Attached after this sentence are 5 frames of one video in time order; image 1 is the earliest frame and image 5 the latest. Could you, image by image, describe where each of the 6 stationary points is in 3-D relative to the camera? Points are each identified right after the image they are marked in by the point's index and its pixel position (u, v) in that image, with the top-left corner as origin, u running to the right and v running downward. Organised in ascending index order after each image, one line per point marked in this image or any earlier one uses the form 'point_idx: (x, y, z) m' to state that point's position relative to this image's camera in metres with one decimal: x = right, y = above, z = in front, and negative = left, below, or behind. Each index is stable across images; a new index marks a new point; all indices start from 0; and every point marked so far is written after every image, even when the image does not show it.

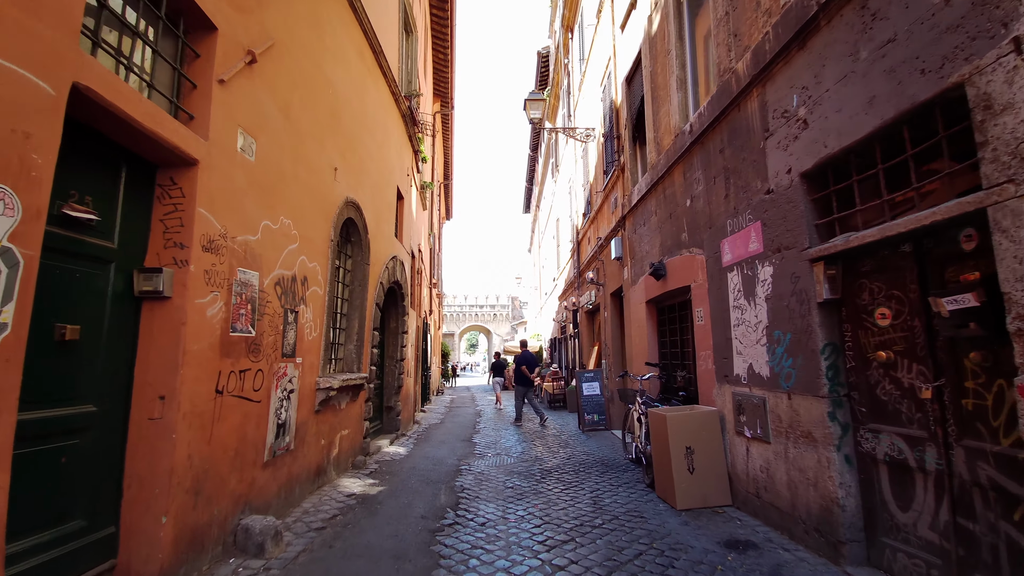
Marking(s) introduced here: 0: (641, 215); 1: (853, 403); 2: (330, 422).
0: (+2.0, +1.1, +7.6) m
1: (+2.4, -0.8, +3.4) m
2: (-2.1, -1.6, +5.6) m
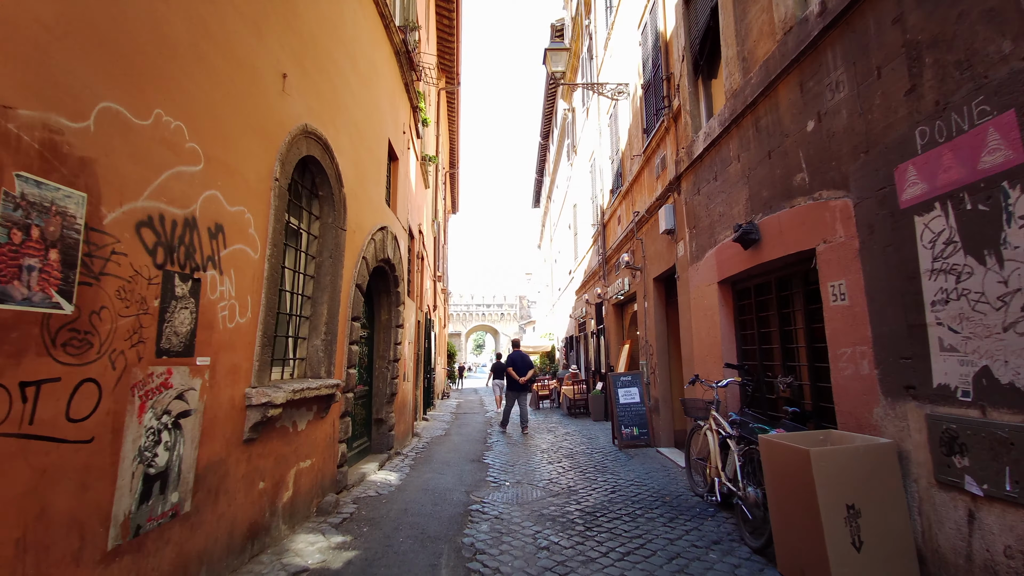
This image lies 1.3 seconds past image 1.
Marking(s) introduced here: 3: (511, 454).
0: (+2.3, +1.4, +5.7) m
1: (+2.7, -0.5, +1.5) m
2: (-1.8, -1.3, +3.7) m
3: (0.0, -2.7, +8.0) m
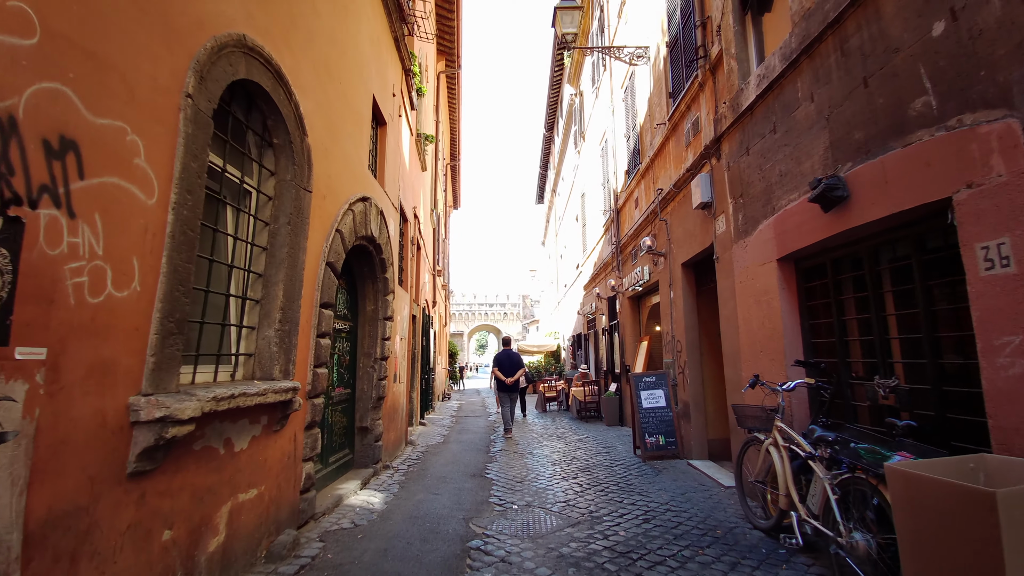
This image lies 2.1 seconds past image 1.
0: (+2.4, +1.6, +4.6) m
1: (+2.7, -0.3, +0.4) m
2: (-1.7, -1.1, +2.7) m
3: (+0.1, -2.6, +6.9) m
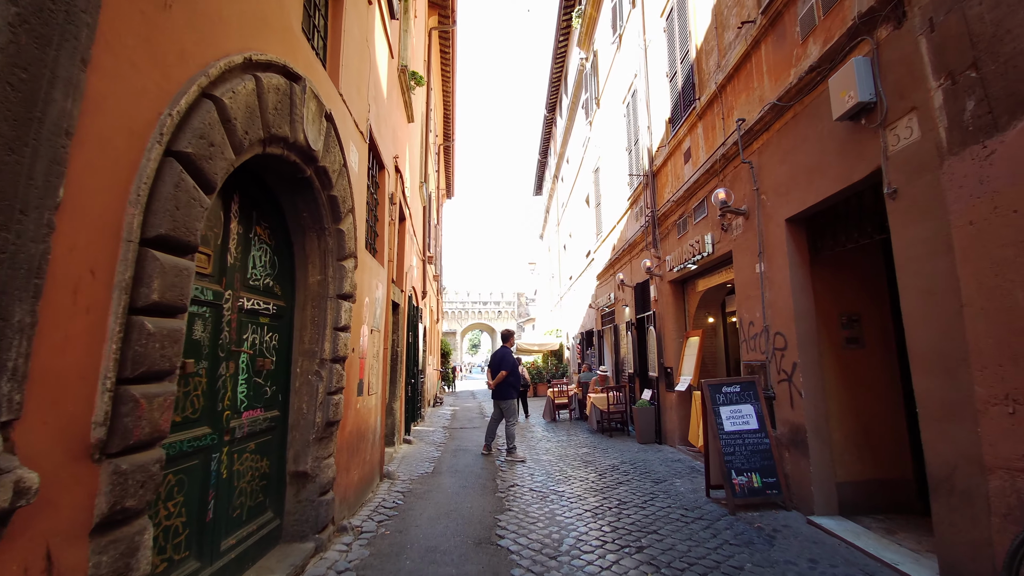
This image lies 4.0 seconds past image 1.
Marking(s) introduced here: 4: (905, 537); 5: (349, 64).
0: (+2.7, +1.9, +2.4) m
1: (+3.1, 0.0, -1.8) m
2: (-1.5, -0.8, +0.4) m
3: (+0.3, -2.2, +4.6) m
4: (+3.2, -2.0, +3.9) m
5: (-1.5, +2.0, +4.3) m
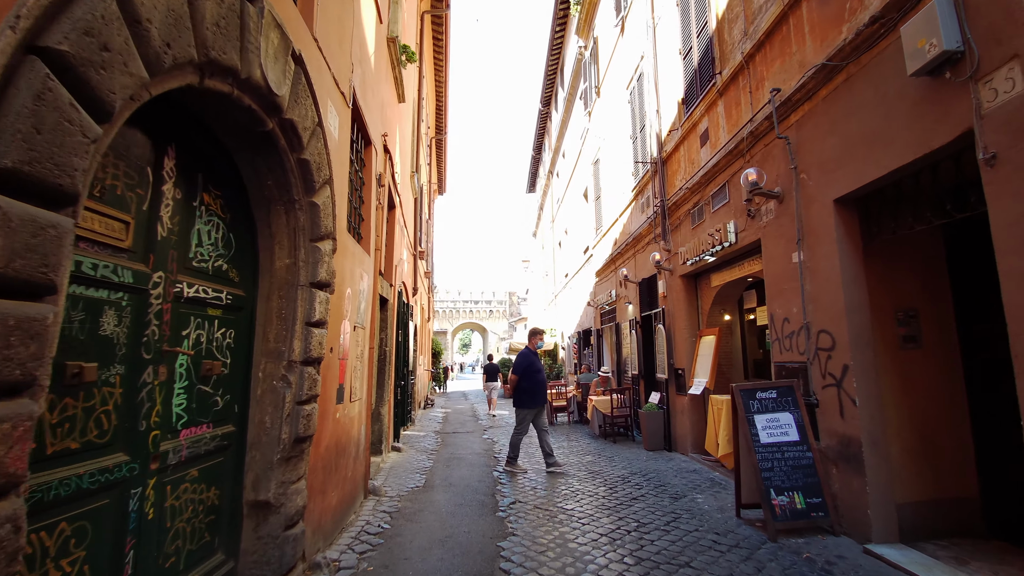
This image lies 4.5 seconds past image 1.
0: (+2.8, +2.0, +1.7) m
1: (+3.2, 0.0, -2.4) m
2: (-1.3, -0.7, -0.3) m
3: (+0.4, -2.2, +3.9) m
4: (+3.2, -1.9, +3.3) m
5: (-1.4, +2.1, +3.6) m
